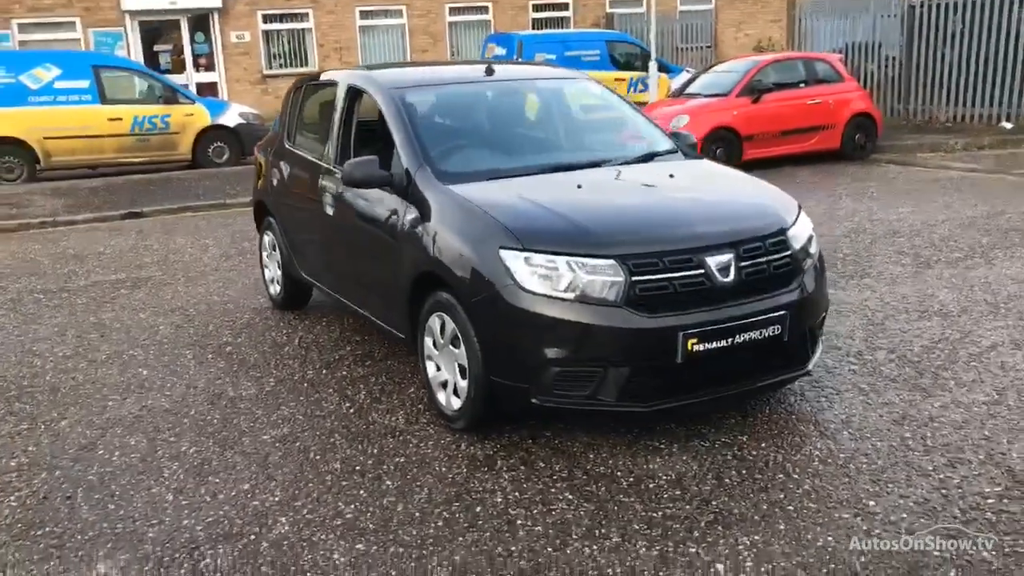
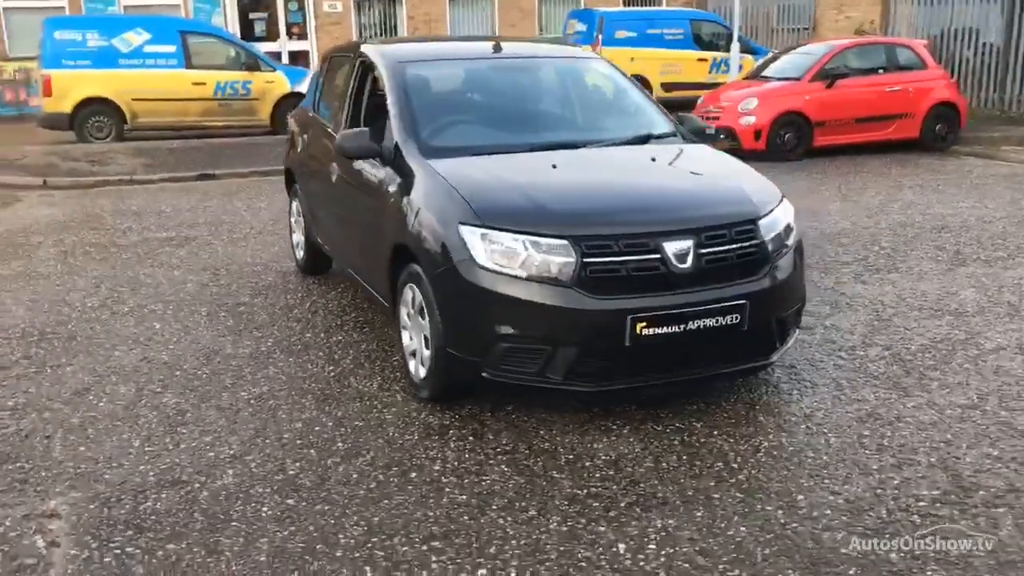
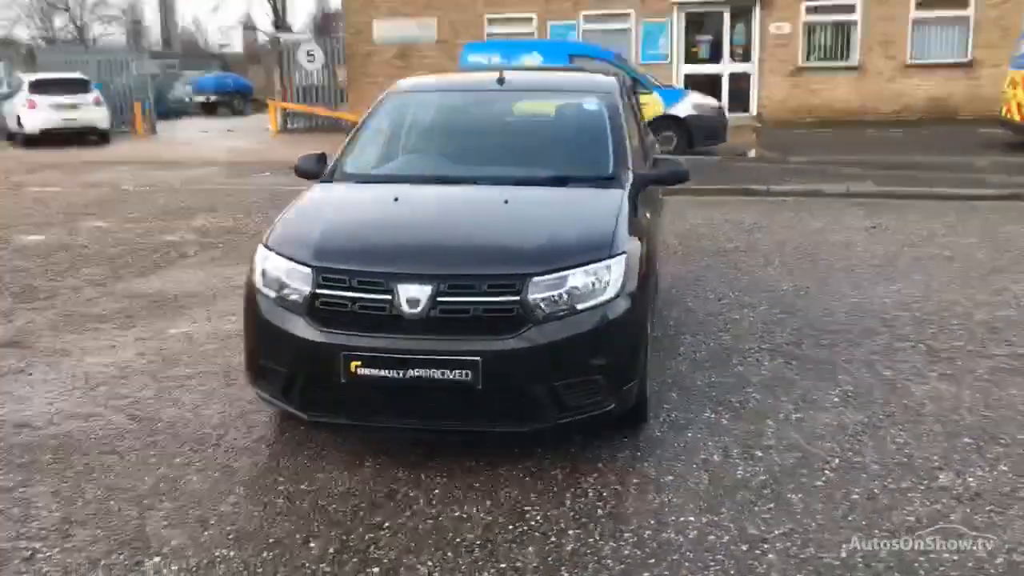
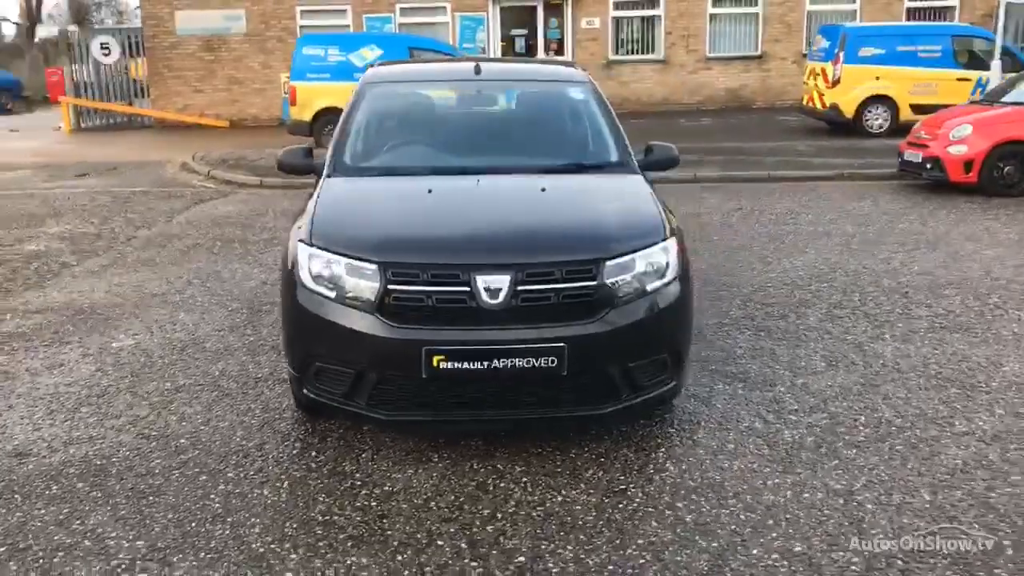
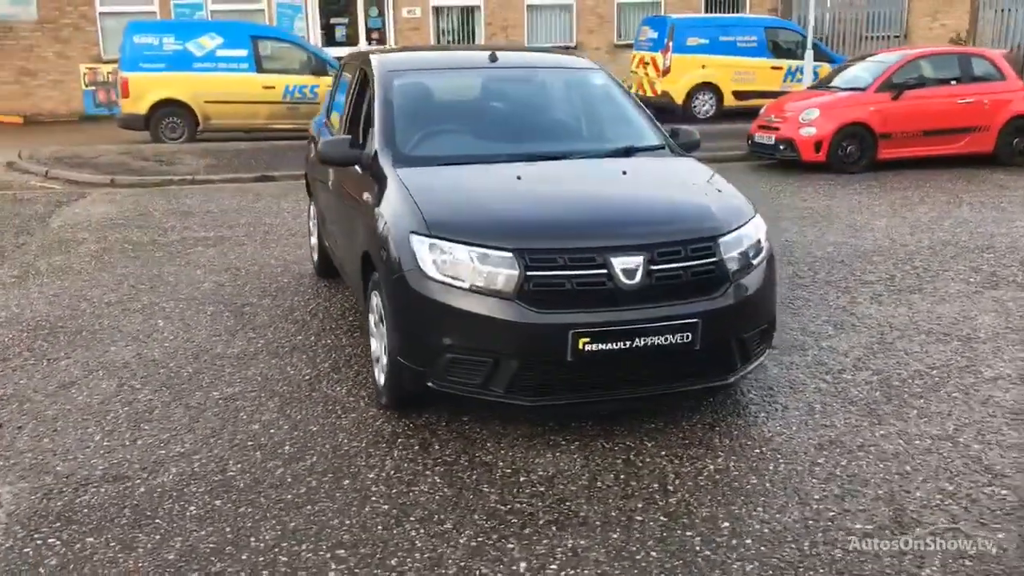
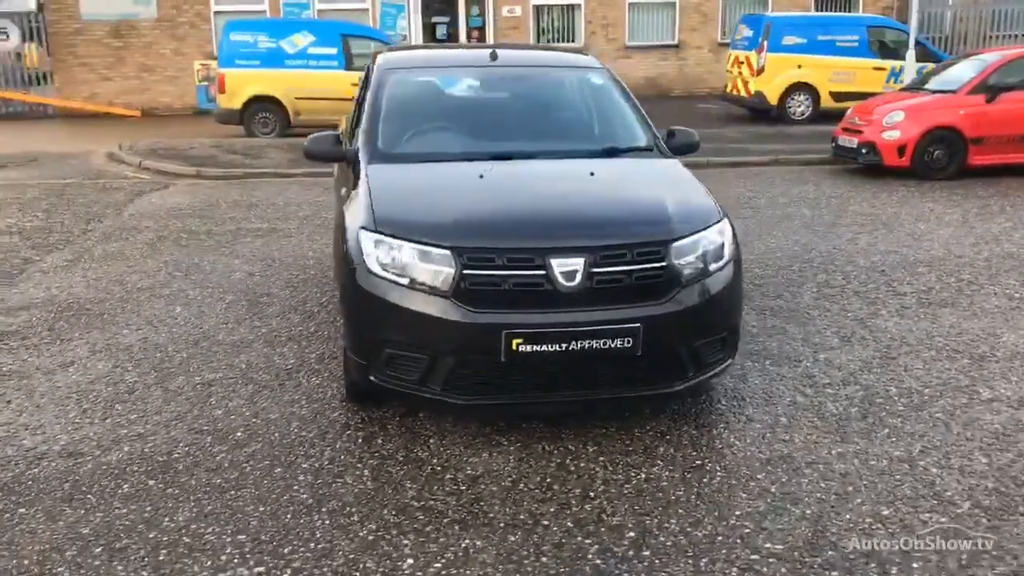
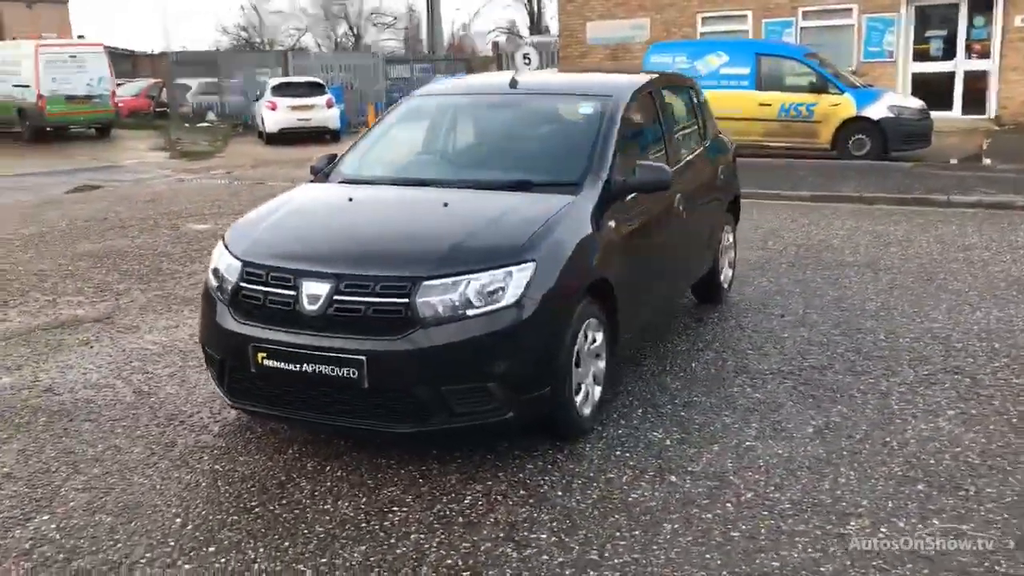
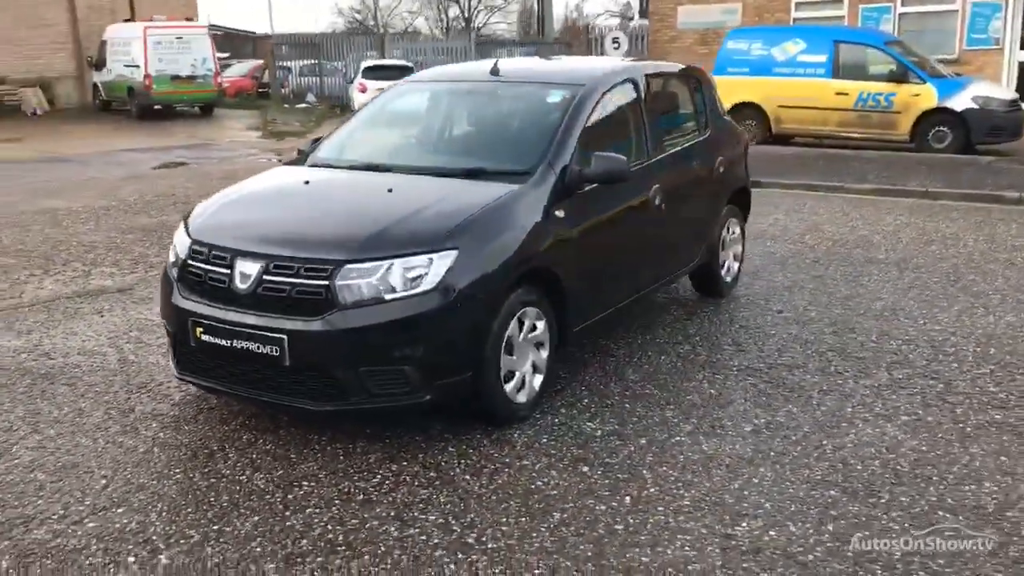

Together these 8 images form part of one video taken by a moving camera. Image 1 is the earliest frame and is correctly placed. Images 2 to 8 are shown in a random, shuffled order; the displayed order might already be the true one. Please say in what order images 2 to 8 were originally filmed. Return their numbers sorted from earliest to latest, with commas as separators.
2, 5, 6, 4, 3, 7, 8
